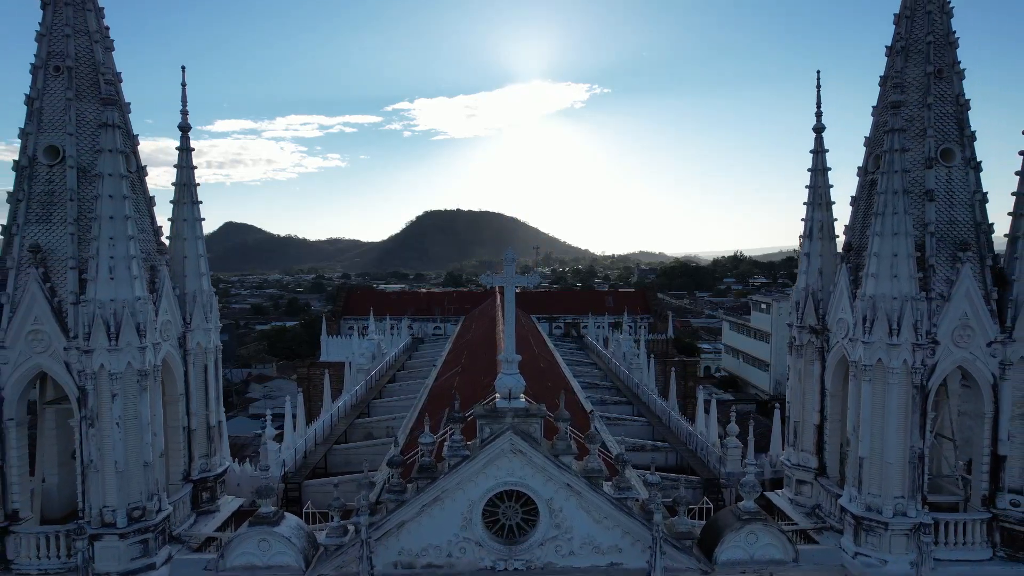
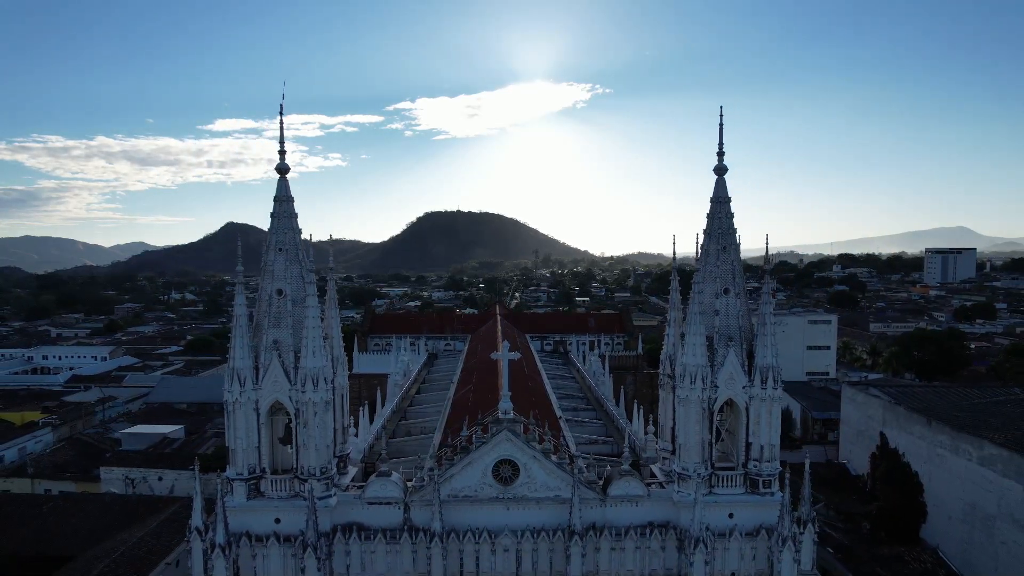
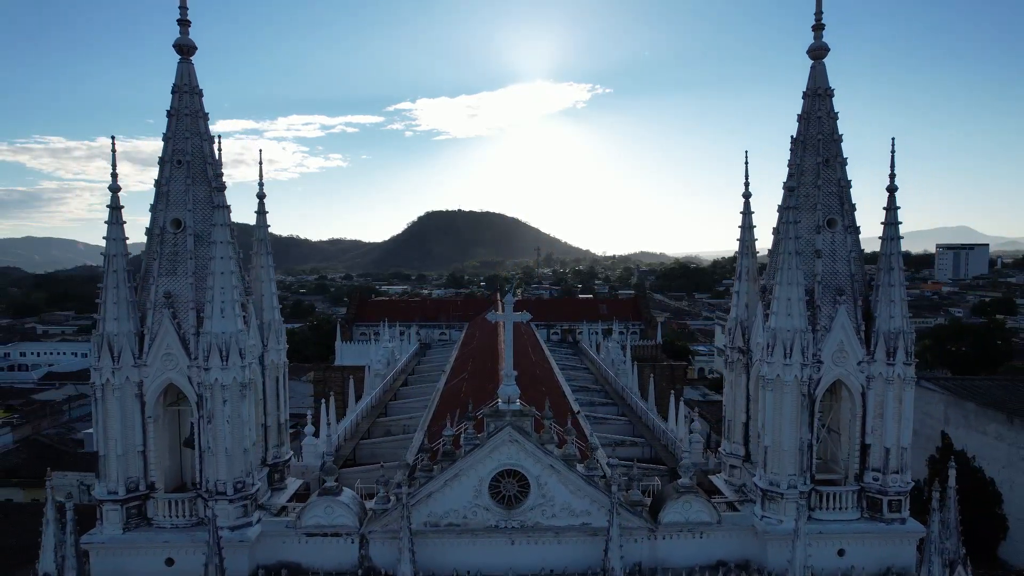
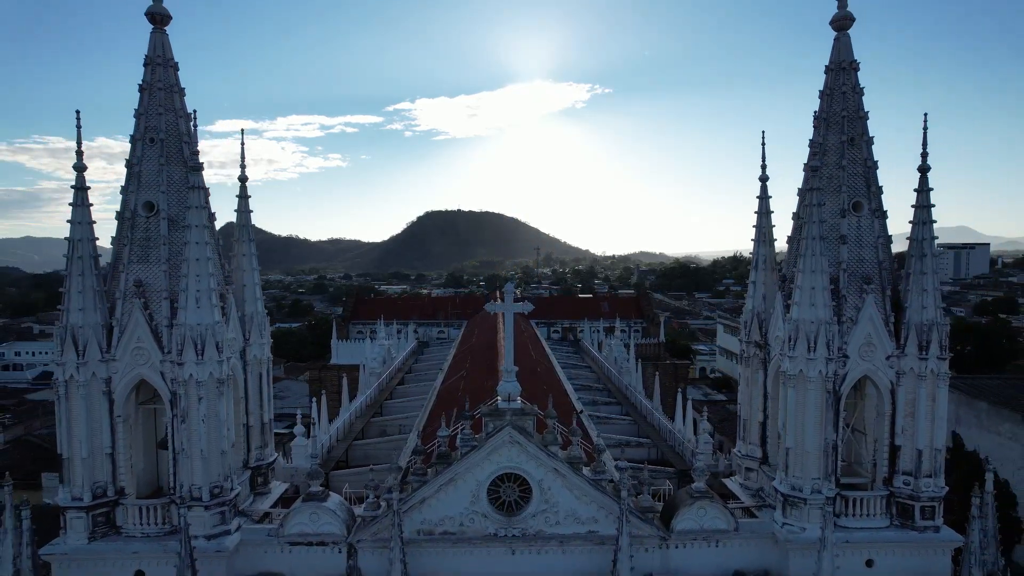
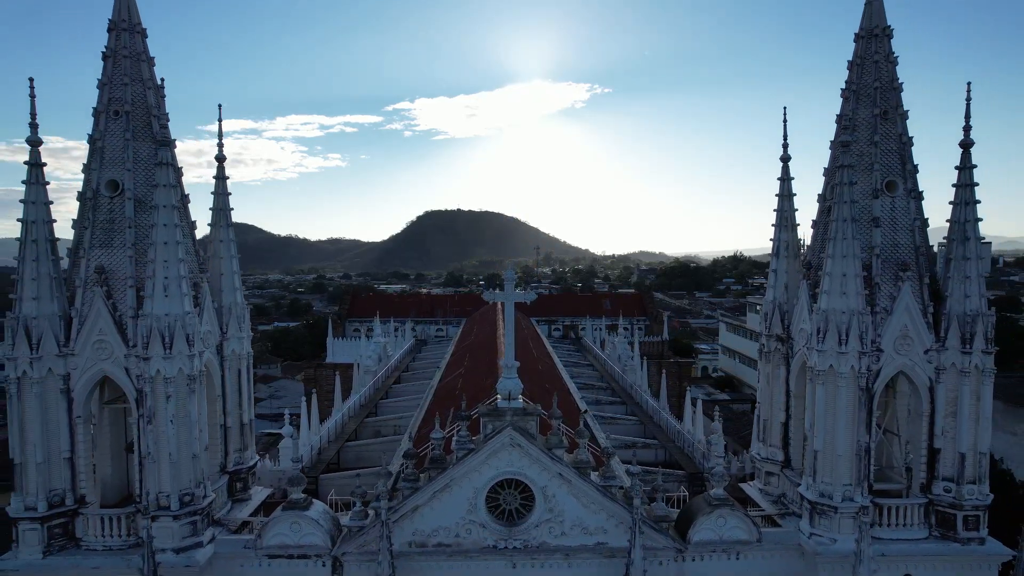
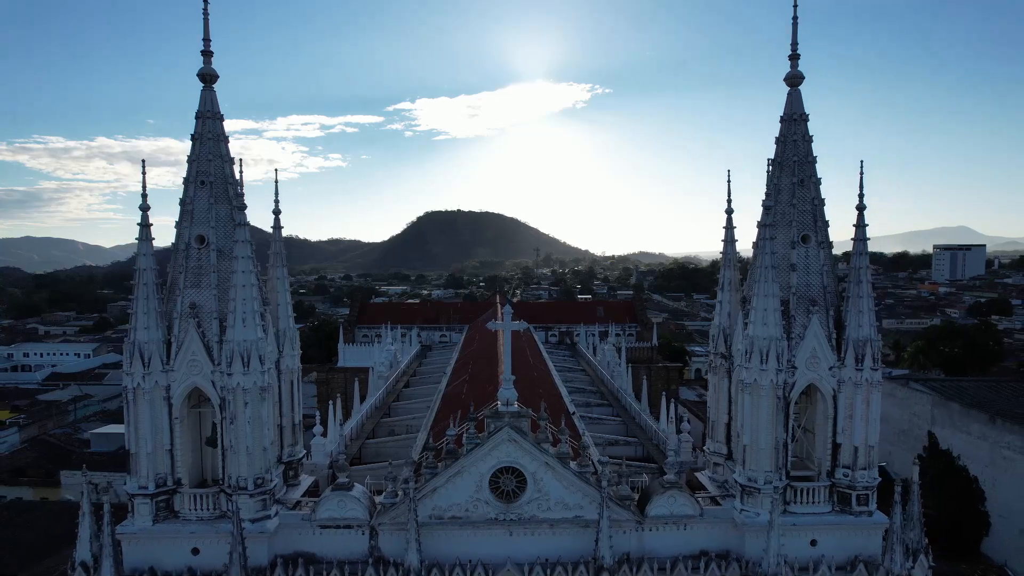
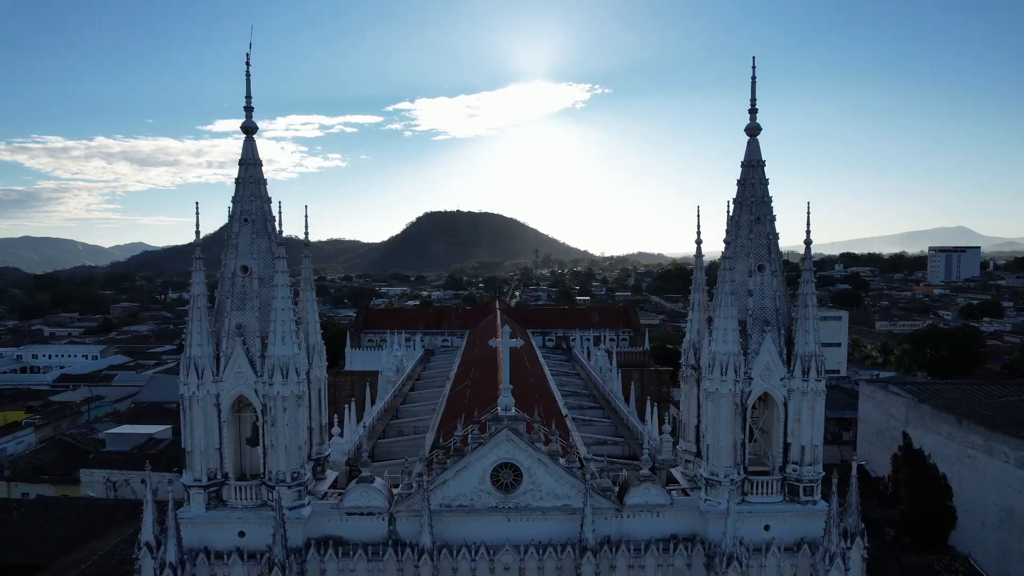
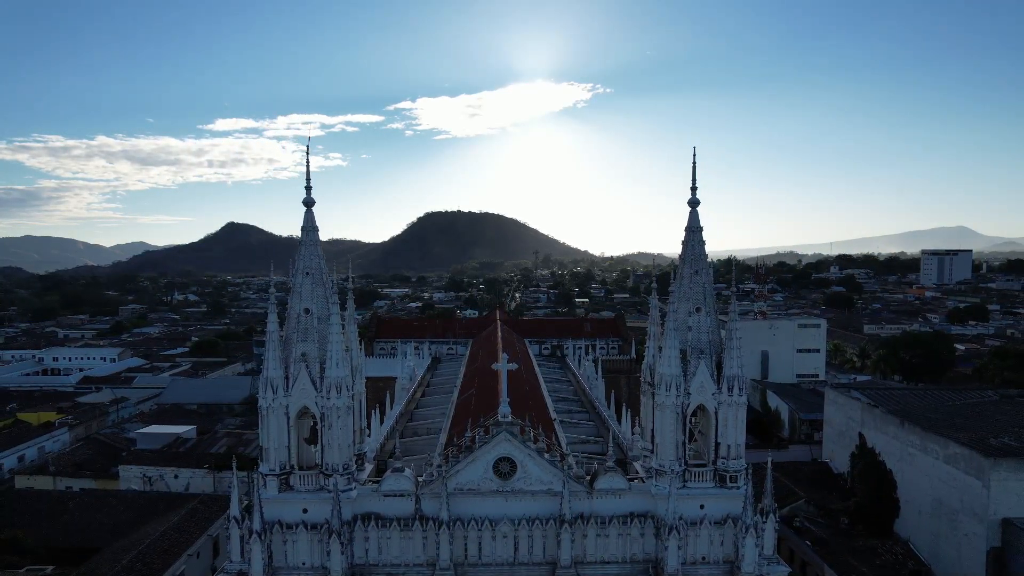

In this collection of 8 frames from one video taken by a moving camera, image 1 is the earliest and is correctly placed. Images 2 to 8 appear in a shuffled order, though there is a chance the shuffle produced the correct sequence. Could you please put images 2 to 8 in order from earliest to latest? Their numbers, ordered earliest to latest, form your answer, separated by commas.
5, 4, 3, 6, 7, 2, 8
